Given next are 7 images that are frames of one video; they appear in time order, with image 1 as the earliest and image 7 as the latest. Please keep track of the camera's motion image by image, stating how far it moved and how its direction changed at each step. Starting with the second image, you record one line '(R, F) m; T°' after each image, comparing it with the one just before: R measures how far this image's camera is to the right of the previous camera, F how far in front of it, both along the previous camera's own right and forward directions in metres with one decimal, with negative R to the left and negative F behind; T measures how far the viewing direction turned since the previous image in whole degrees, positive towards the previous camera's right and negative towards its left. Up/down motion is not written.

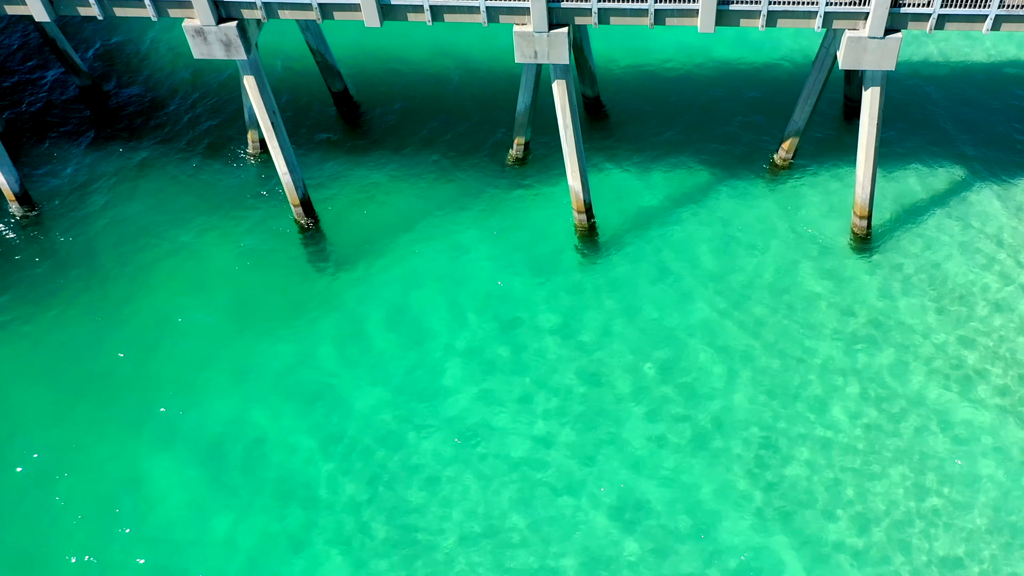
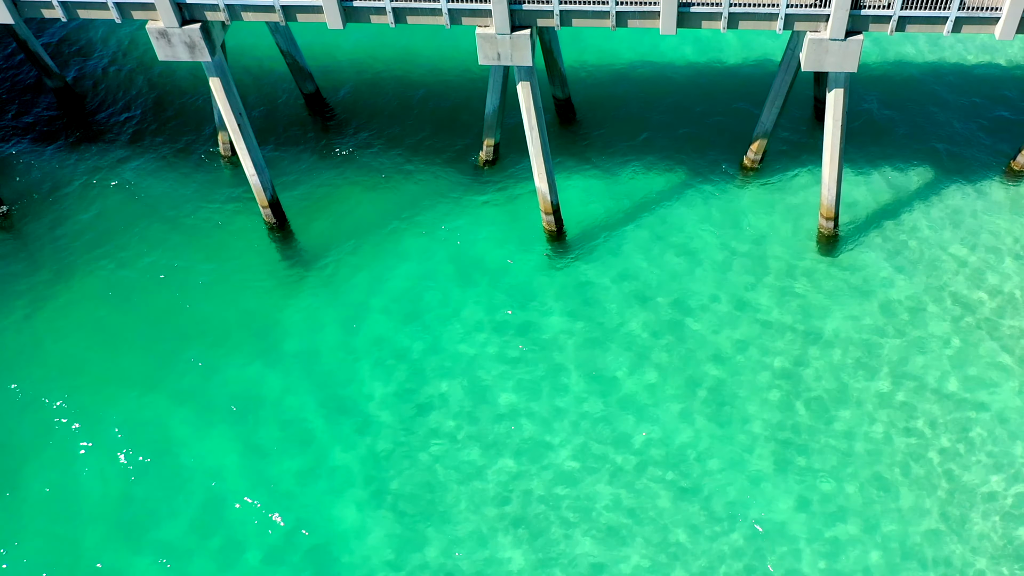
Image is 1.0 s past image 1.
(+1.2, 0.0) m; 0°
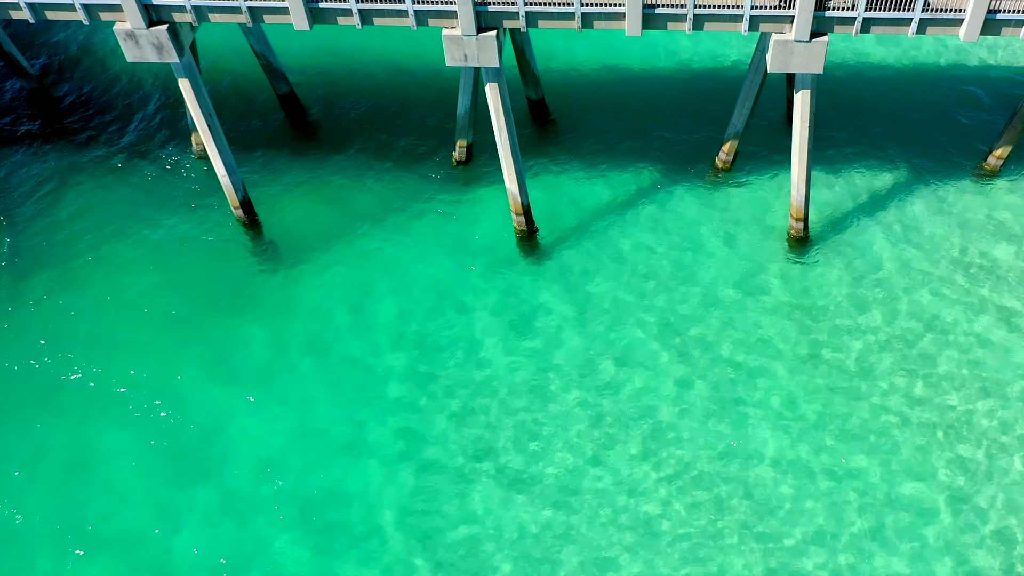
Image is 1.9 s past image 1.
(+1.1, -0.1) m; 0°
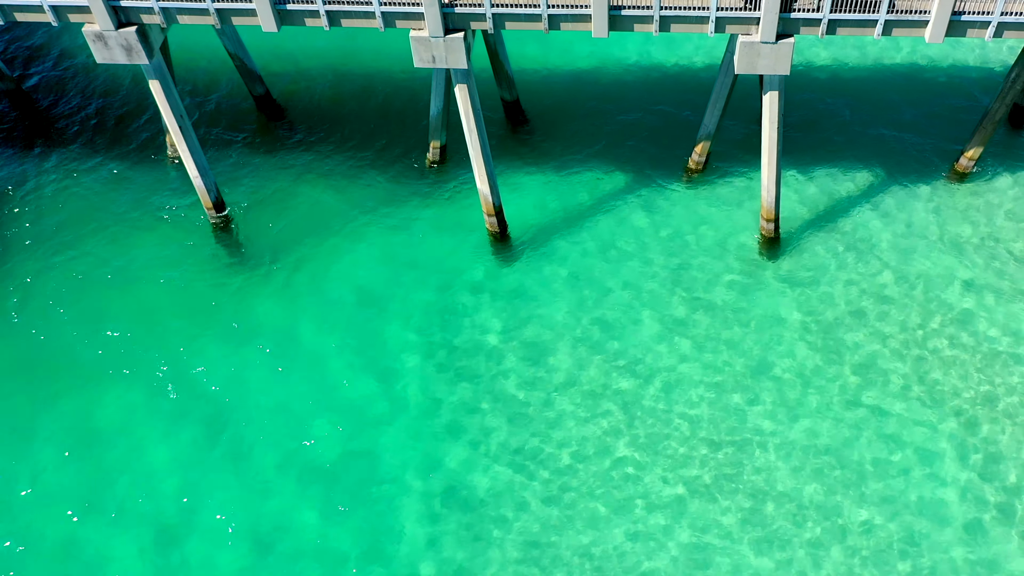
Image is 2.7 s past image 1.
(+1.1, 0.0) m; 0°
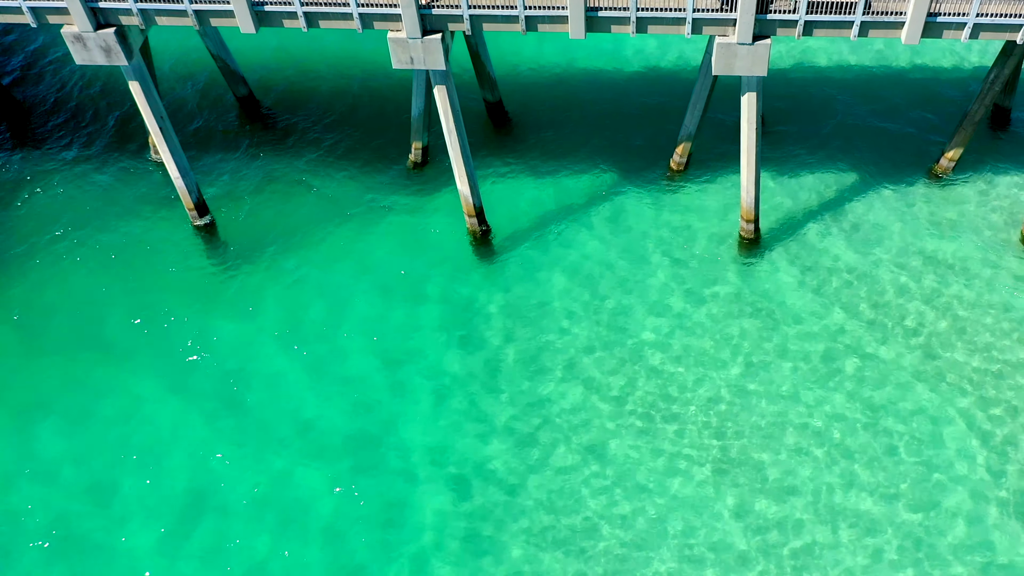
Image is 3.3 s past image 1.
(+0.7, 0.0) m; 0°
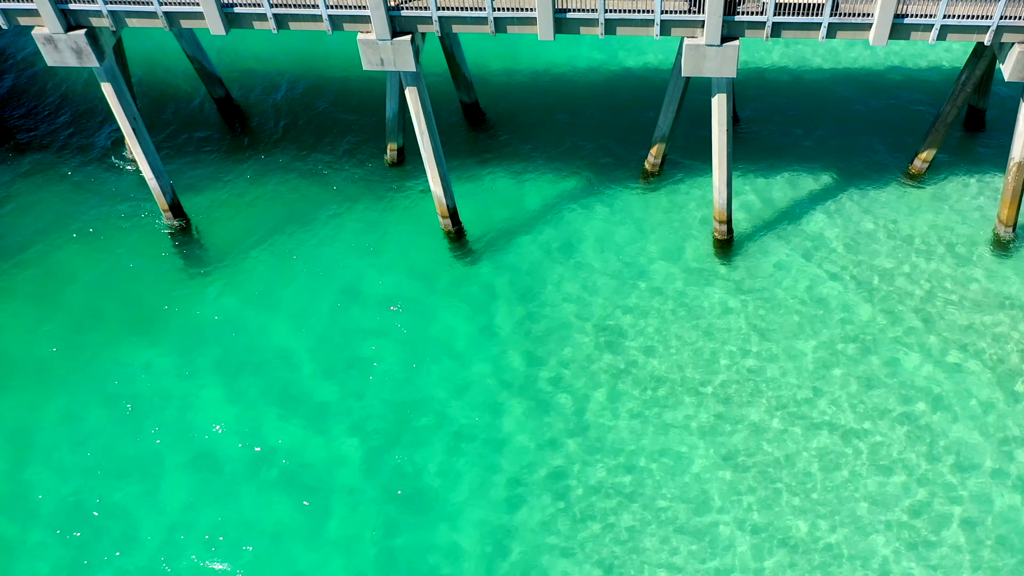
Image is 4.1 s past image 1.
(+9.3, +0.4) m; -32°
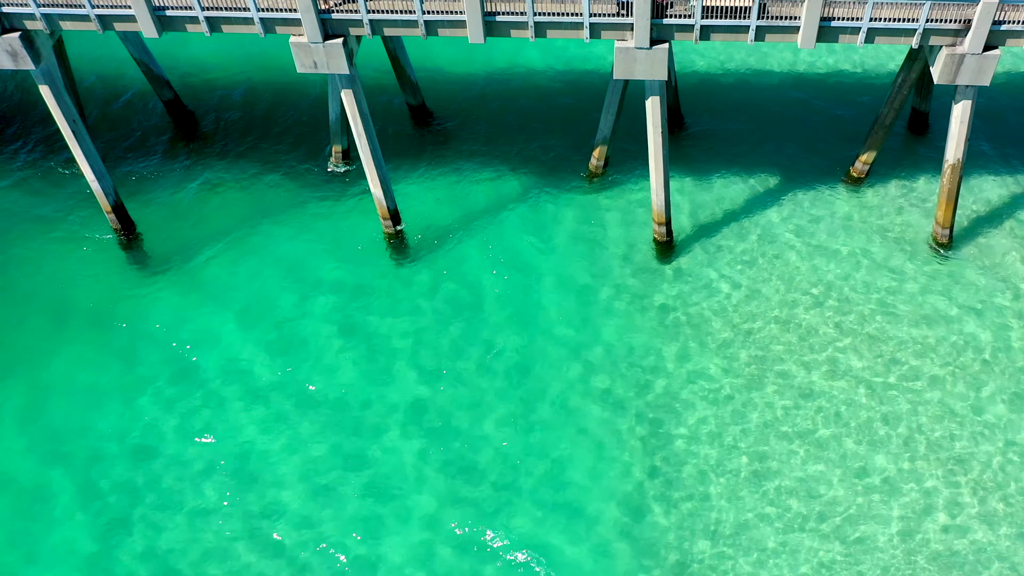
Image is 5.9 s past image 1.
(+1.4, 0.0) m; -1°
